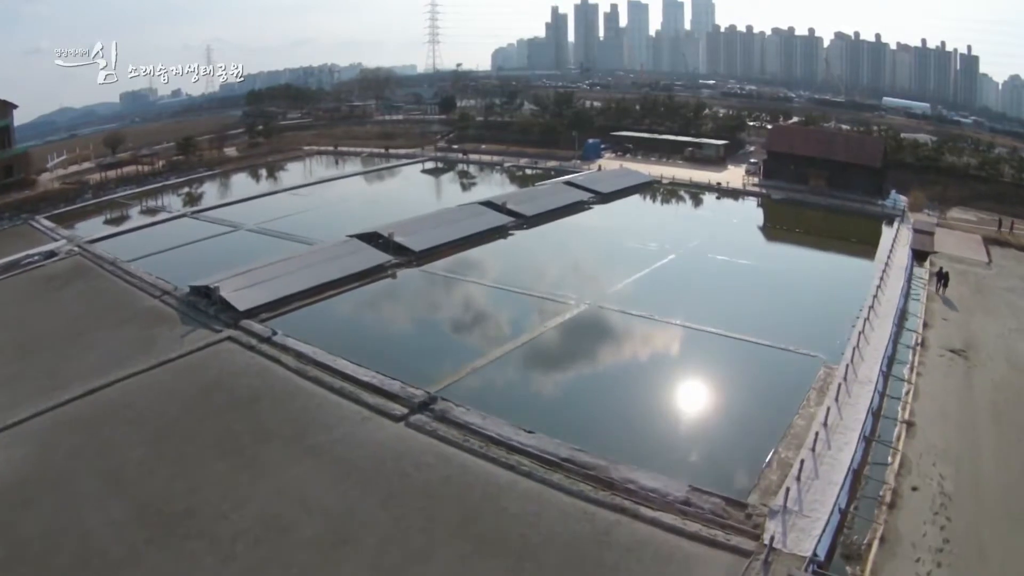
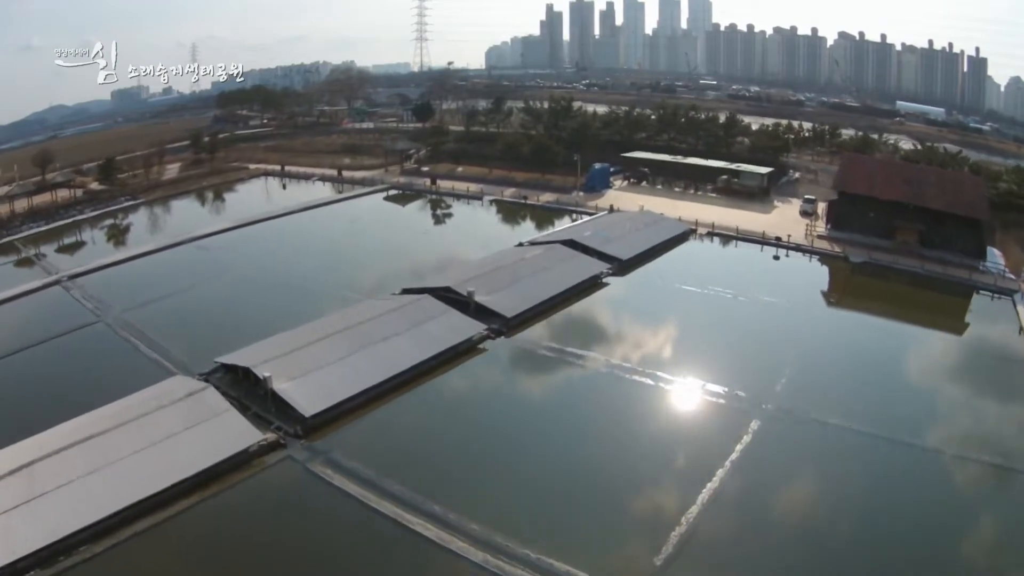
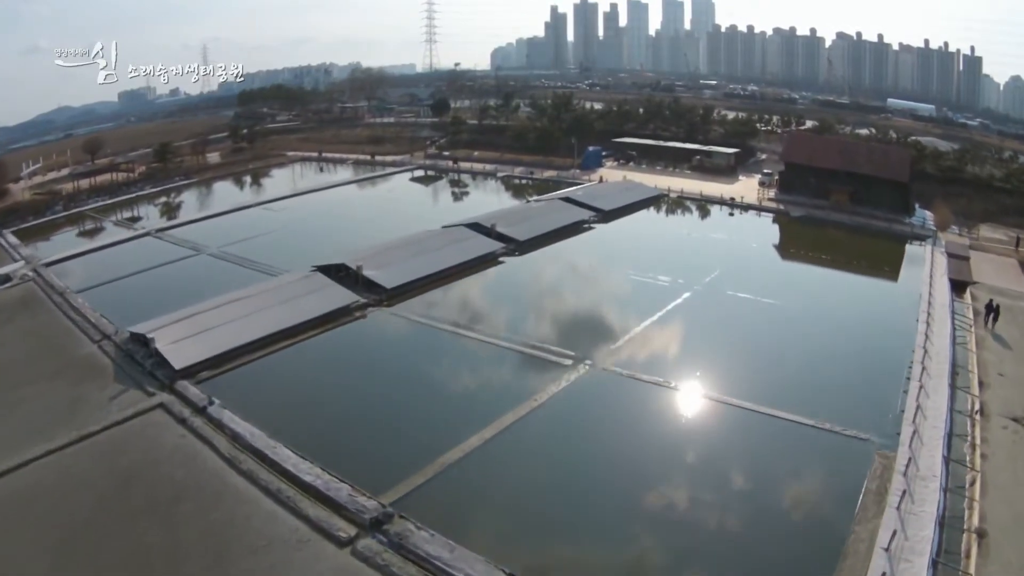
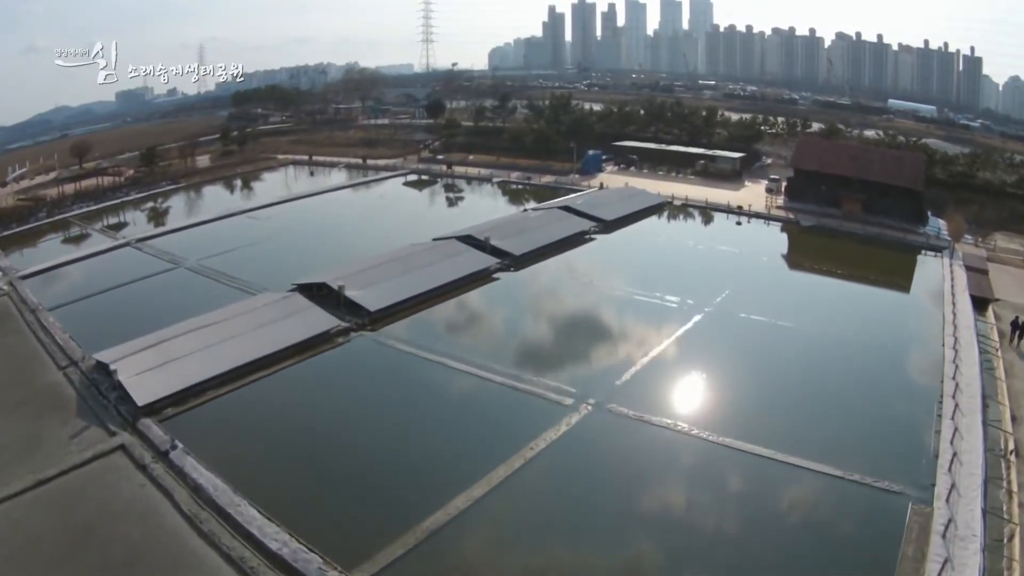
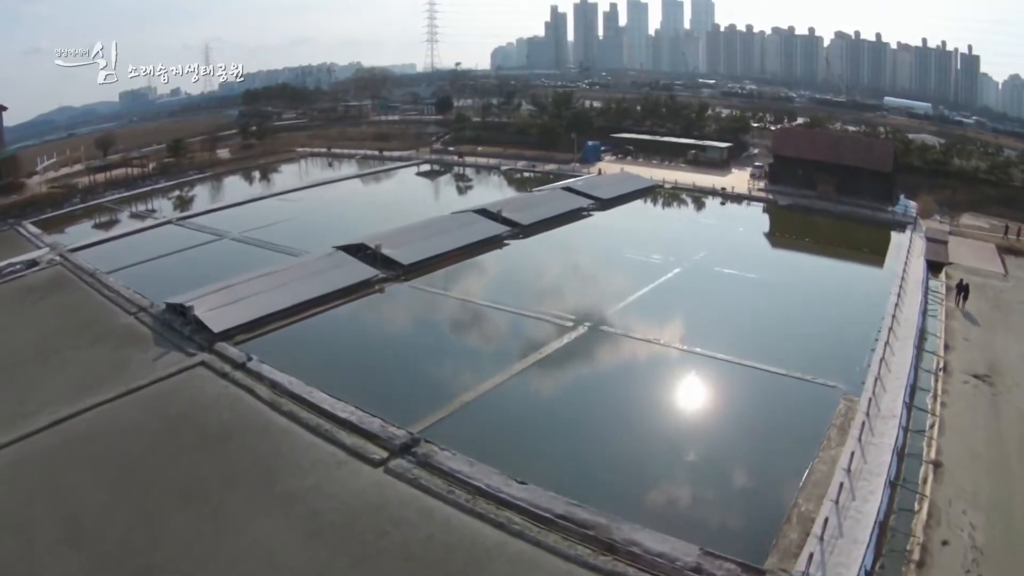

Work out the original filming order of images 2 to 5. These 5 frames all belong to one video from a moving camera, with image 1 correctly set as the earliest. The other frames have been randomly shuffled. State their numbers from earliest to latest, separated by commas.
5, 3, 4, 2
